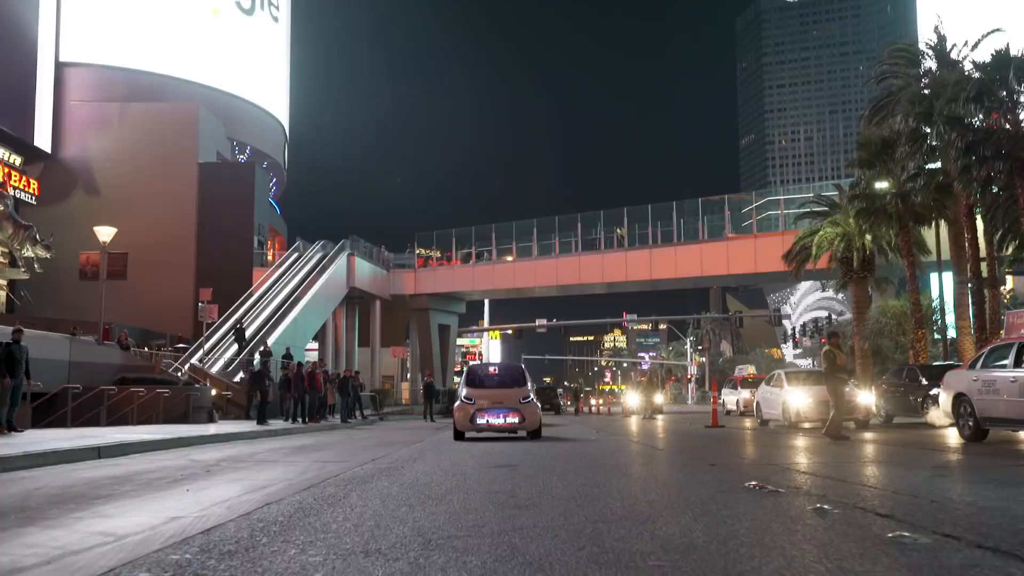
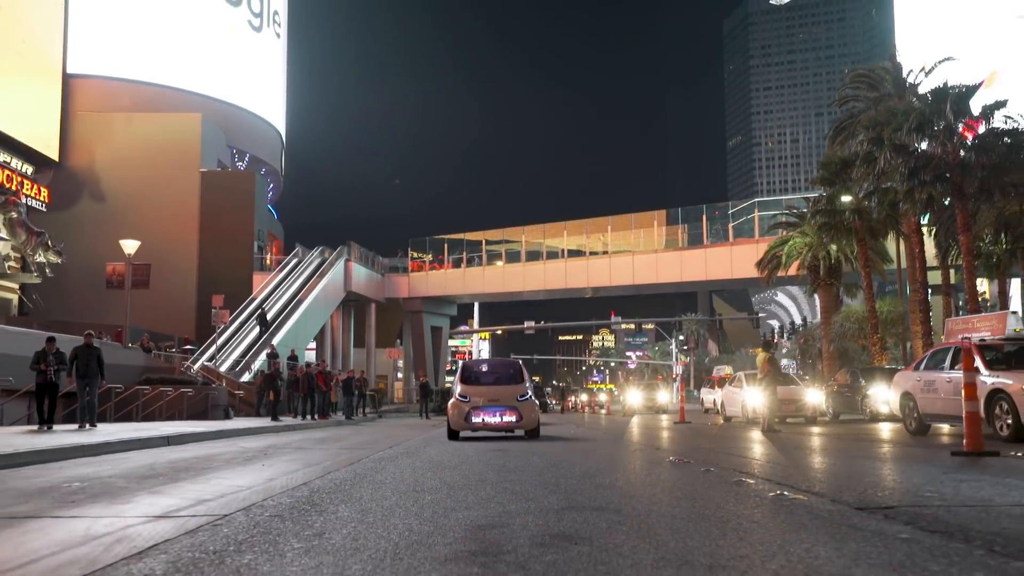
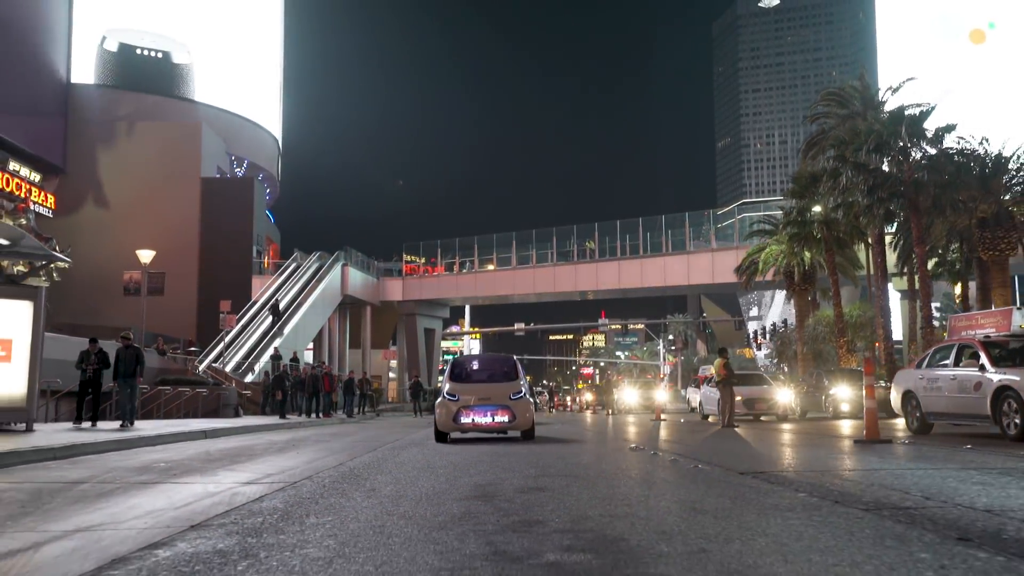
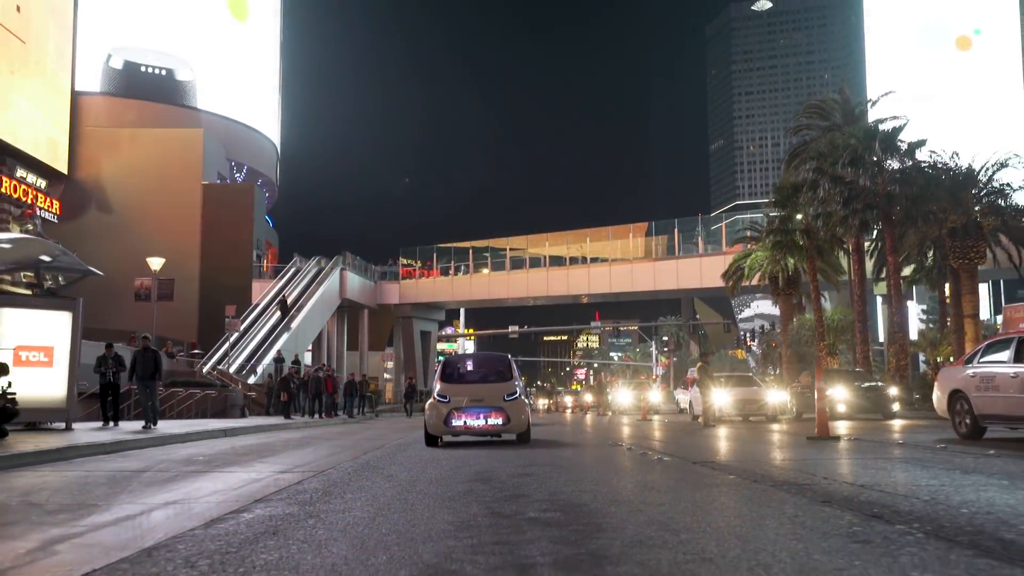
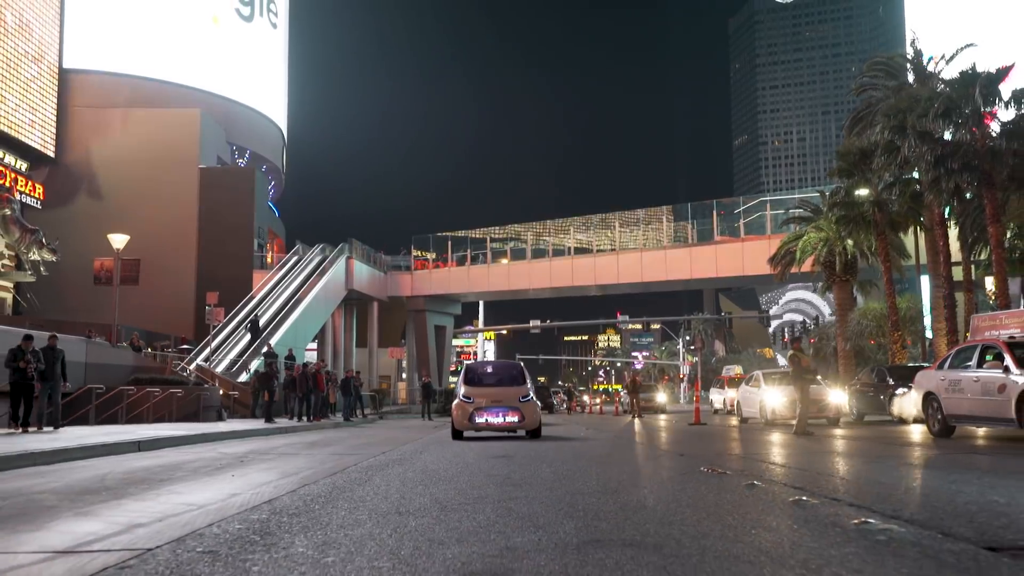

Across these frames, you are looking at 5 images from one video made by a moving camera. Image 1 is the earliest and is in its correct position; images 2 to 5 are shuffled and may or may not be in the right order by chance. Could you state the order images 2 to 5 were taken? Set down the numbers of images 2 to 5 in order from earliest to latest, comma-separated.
5, 2, 3, 4
